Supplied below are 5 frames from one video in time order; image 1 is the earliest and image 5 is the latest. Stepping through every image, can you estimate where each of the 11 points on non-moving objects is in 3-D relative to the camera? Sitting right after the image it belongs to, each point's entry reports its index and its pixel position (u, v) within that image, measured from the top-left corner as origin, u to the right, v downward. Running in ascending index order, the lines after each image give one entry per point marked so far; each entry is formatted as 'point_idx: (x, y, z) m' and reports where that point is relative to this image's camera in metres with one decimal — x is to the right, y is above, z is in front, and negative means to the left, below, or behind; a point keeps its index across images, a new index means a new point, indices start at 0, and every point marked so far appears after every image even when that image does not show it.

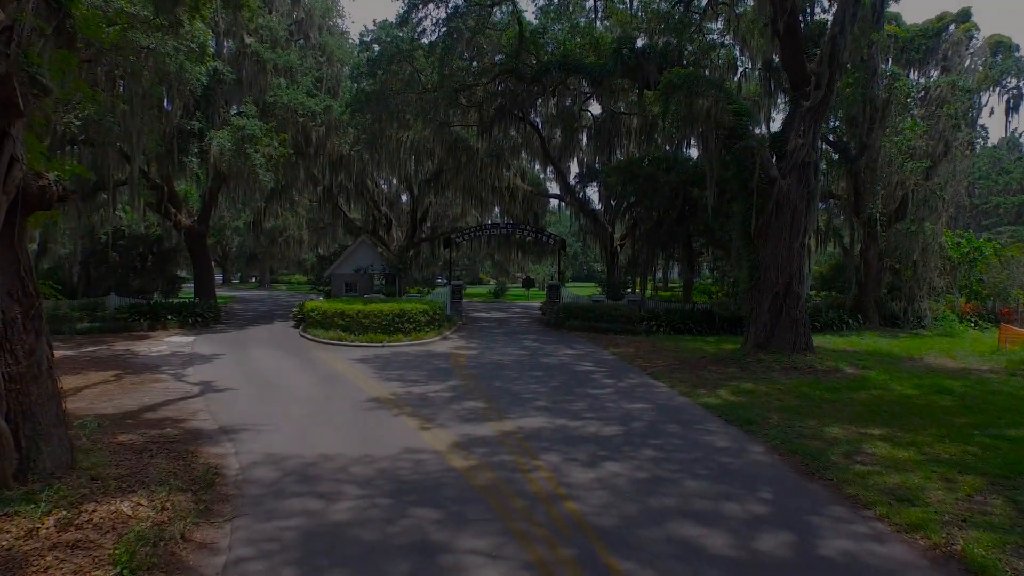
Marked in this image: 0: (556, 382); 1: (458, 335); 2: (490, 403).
0: (+0.7, -1.5, +10.5) m
1: (-1.5, -1.3, +17.5) m
2: (-0.3, -1.6, +9.0) m
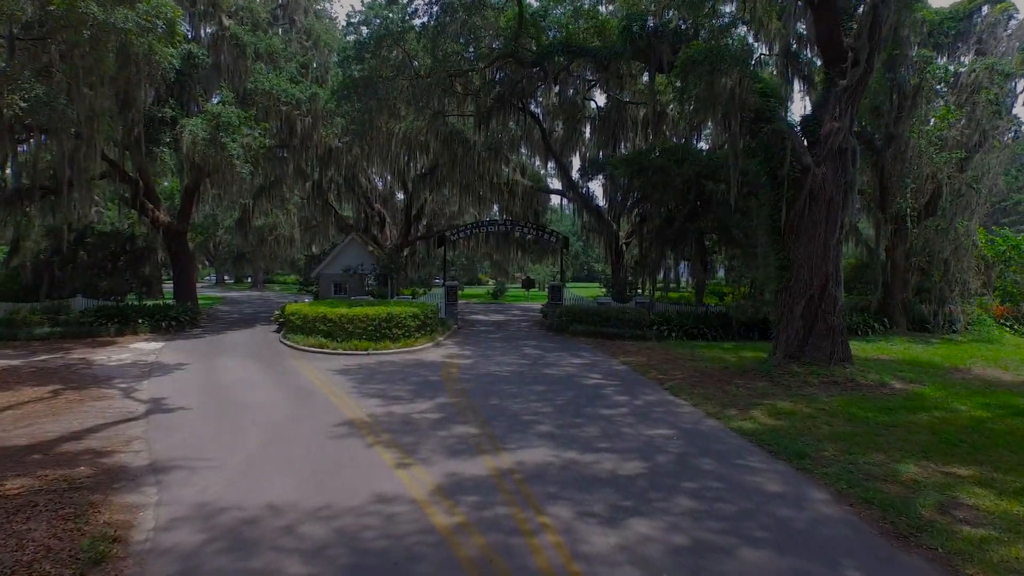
0: (+0.7, -1.6, +9.1) m
1: (-1.5, -1.3, +16.1) m
2: (-0.3, -1.6, +7.6) m
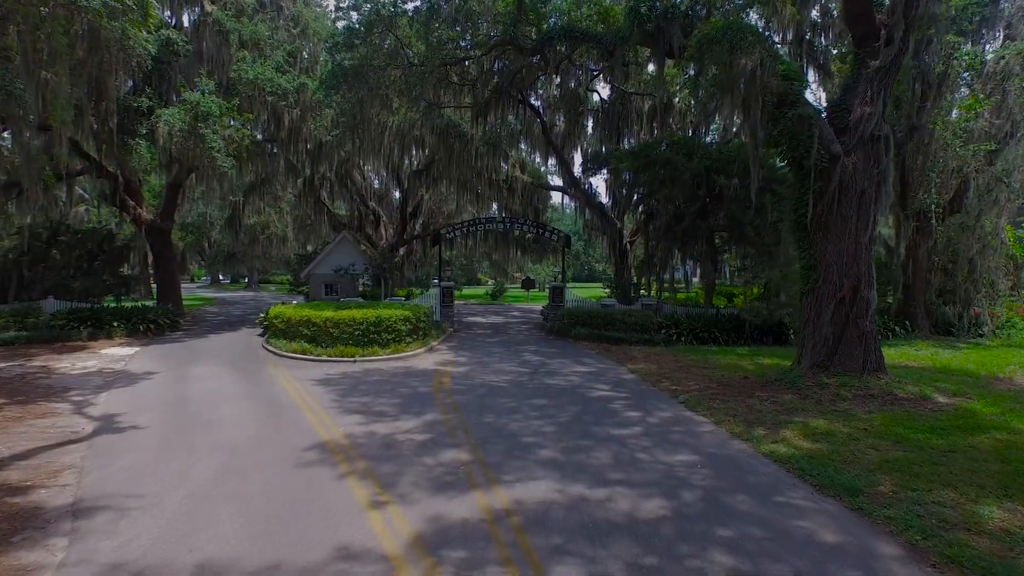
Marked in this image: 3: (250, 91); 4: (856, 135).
0: (+0.6, -1.6, +8.1) m
1: (-1.5, -1.3, +15.1) m
2: (-0.3, -1.7, +6.6) m
3: (-6.9, +5.2, +17.4) m
4: (+5.0, +2.2, +9.6) m
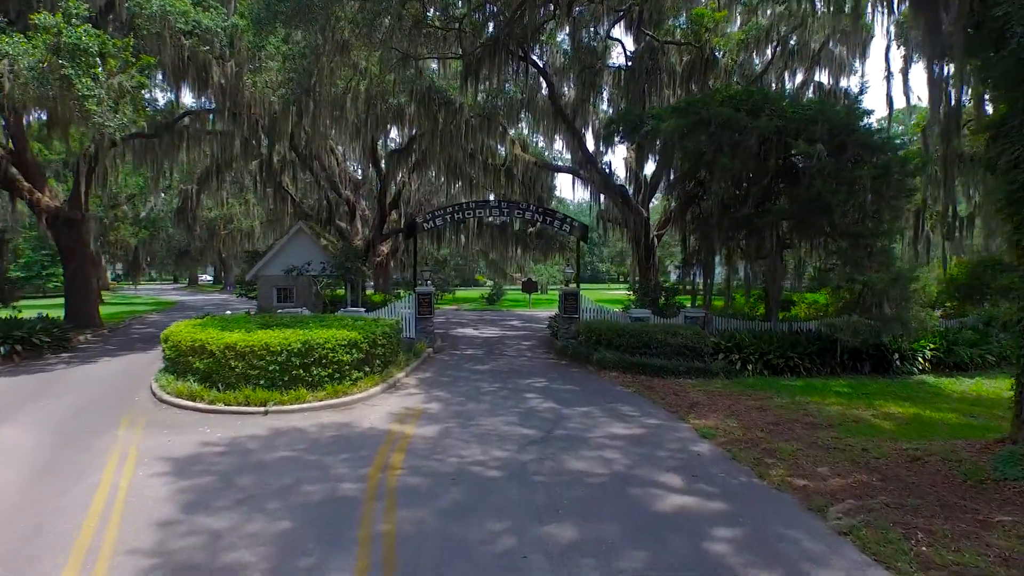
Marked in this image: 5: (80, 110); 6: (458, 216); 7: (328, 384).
0: (+0.6, -1.7, +3.6) m
1: (-1.5, -1.5, +10.6) m
2: (-0.4, -1.8, +2.1) m
3: (-7.0, +5.1, +12.9) m
4: (+5.0, +2.1, +5.1) m
5: (-7.3, +3.0, +11.1) m
6: (-1.4, +1.9, +17.8) m
7: (-2.5, -1.3, +8.9) m
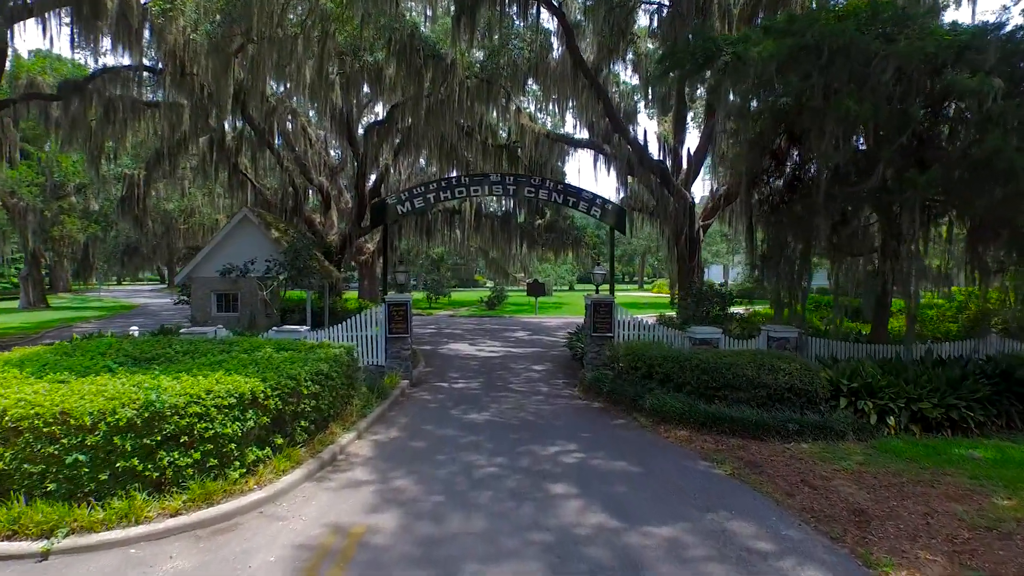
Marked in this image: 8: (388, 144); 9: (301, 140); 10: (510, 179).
0: (+0.8, -1.8, -0.4) m
1: (-1.4, -1.6, +6.6) m
2: (-0.2, -1.9, -1.9) m
3: (-6.8, +5.0, +8.9) m
4: (+5.1, +2.0, +1.1) m
5: (-7.2, +2.9, +7.1) m
6: (-1.3, +1.8, +13.7) m
7: (-2.4, -1.4, +4.9) m
8: (-3.3, +4.0, +17.6) m
9: (-6.3, +4.4, +19.5) m
10: (0.0, +2.1, +13.4) m
